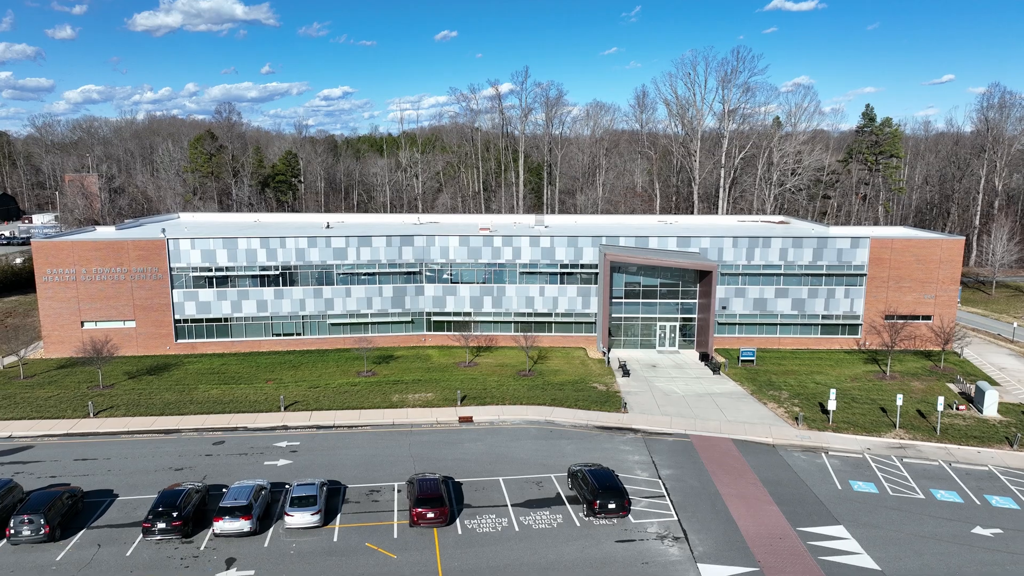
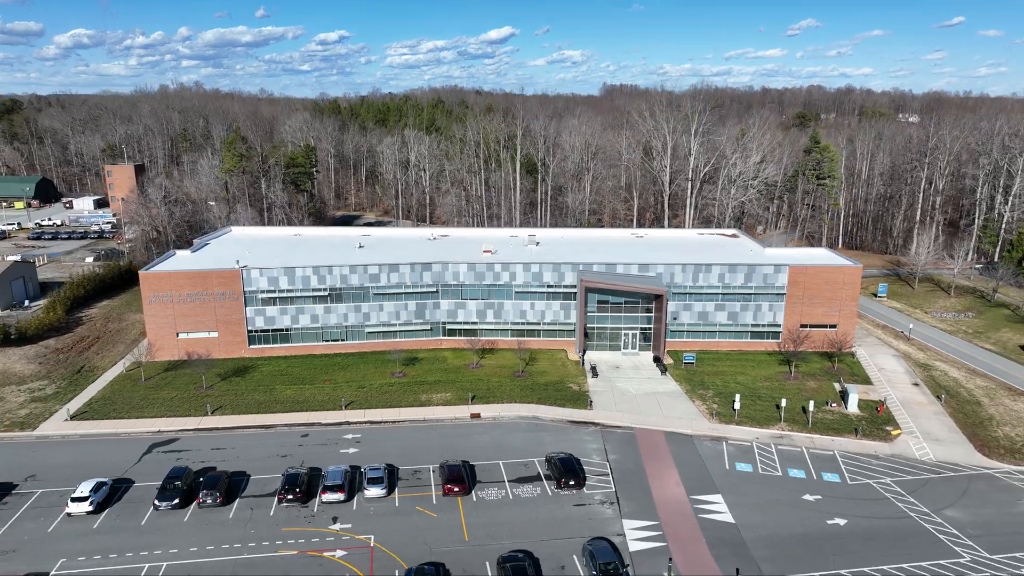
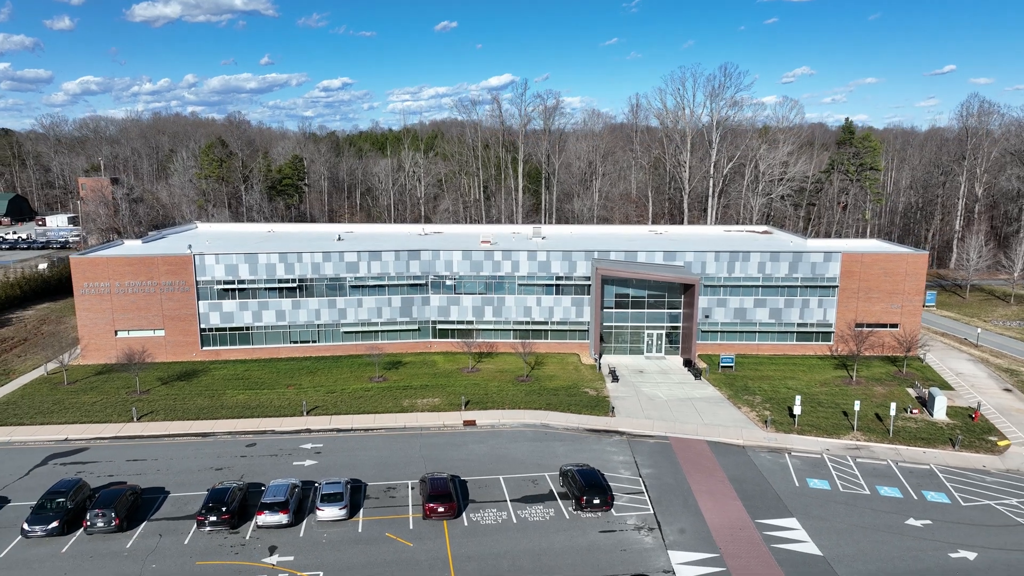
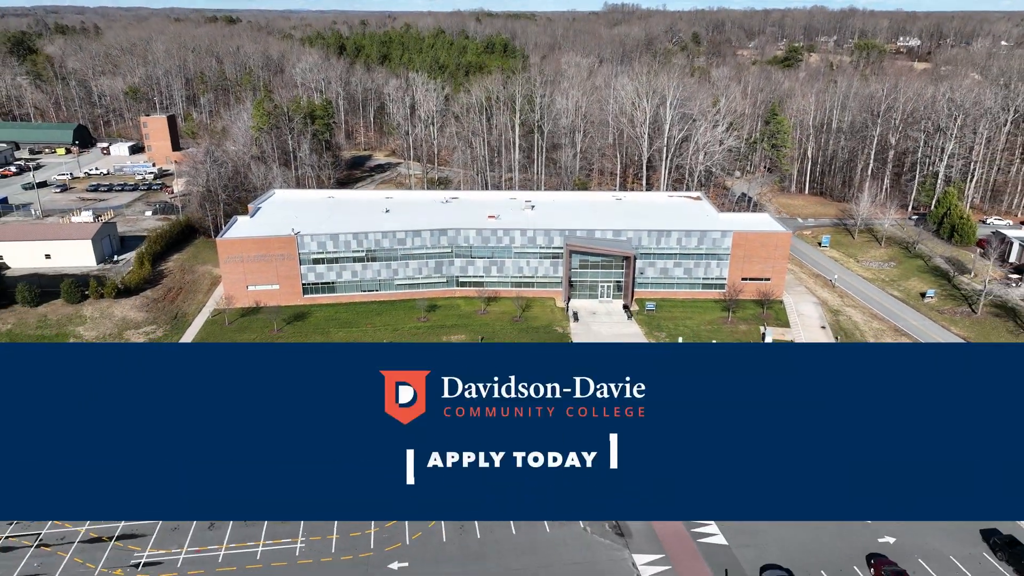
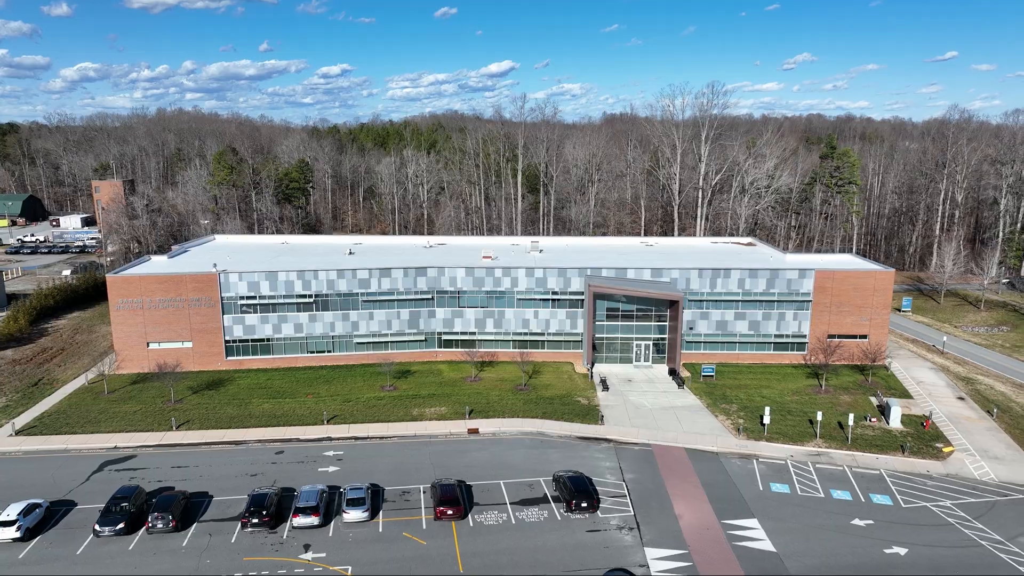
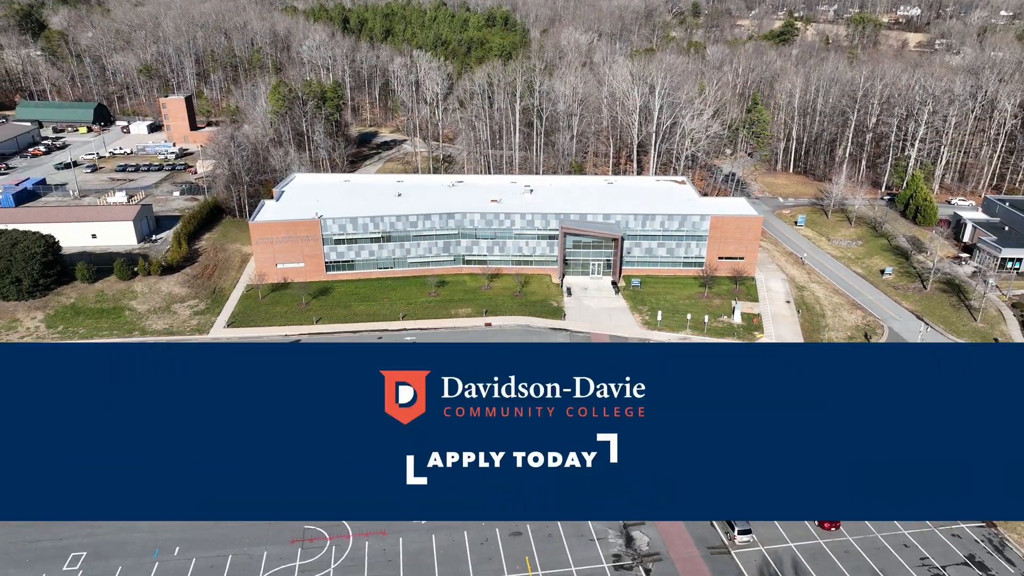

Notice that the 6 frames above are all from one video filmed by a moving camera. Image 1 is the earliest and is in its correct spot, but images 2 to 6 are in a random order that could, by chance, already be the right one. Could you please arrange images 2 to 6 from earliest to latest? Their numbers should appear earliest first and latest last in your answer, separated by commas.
3, 5, 2, 4, 6
